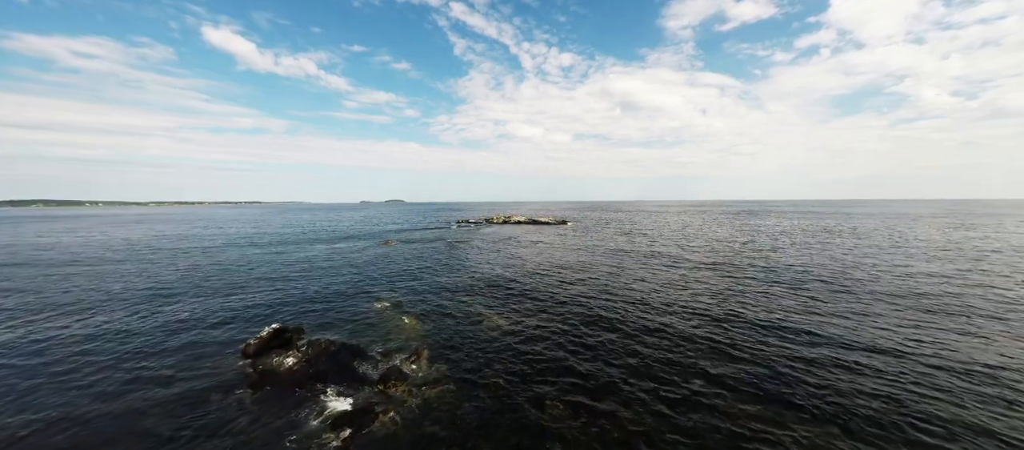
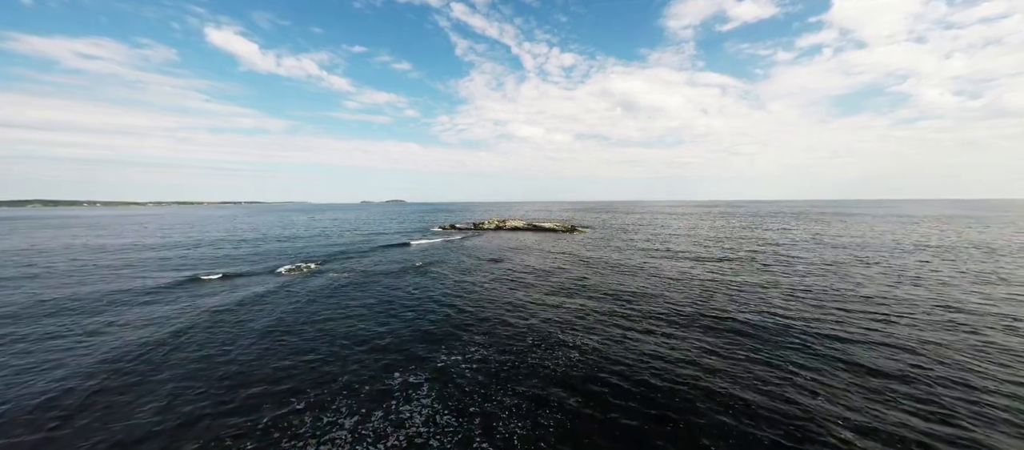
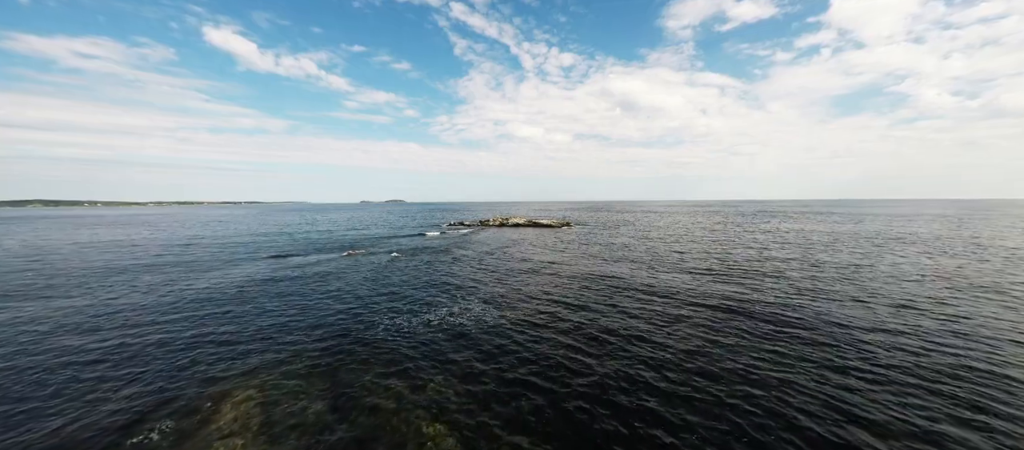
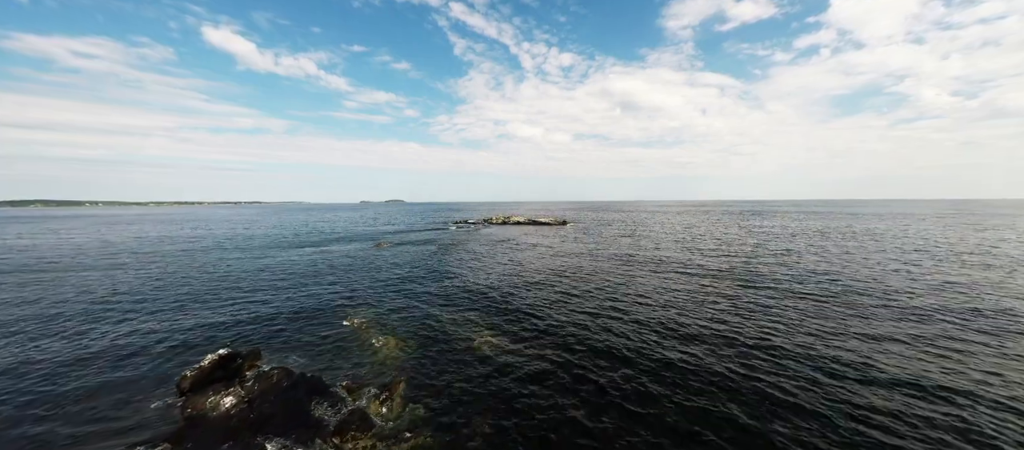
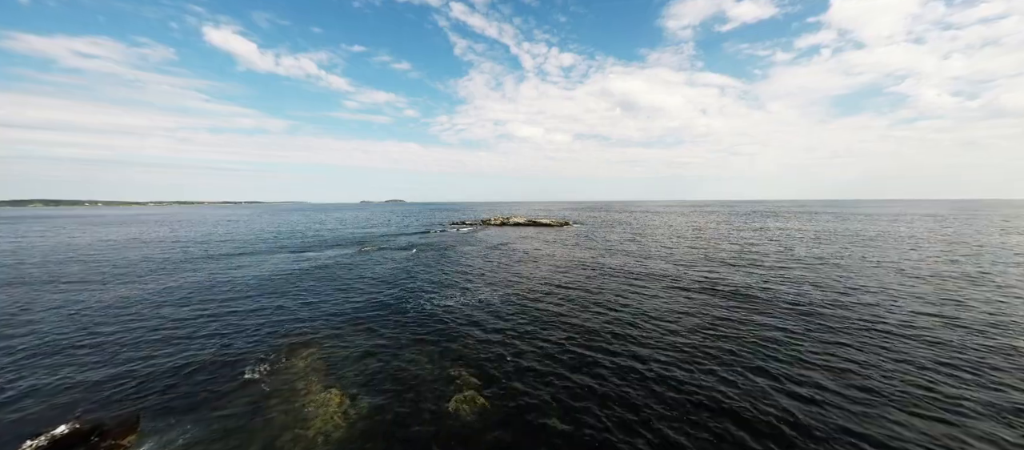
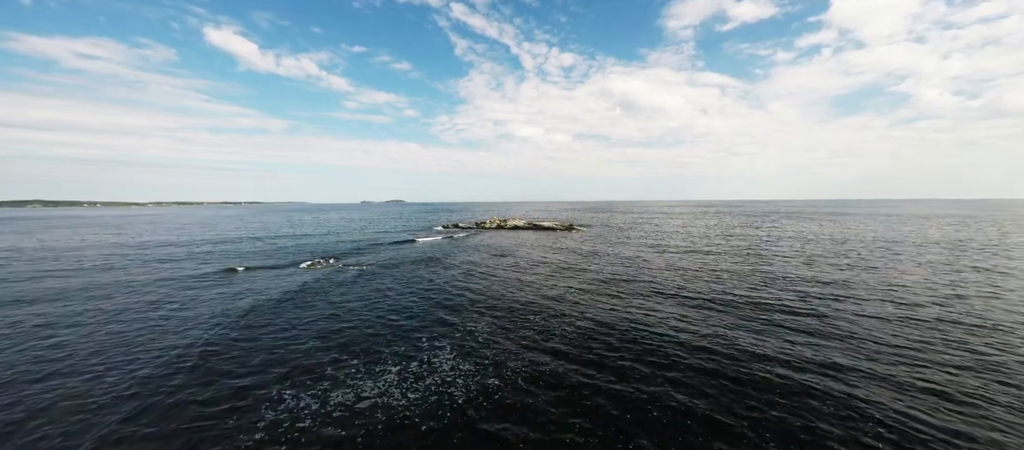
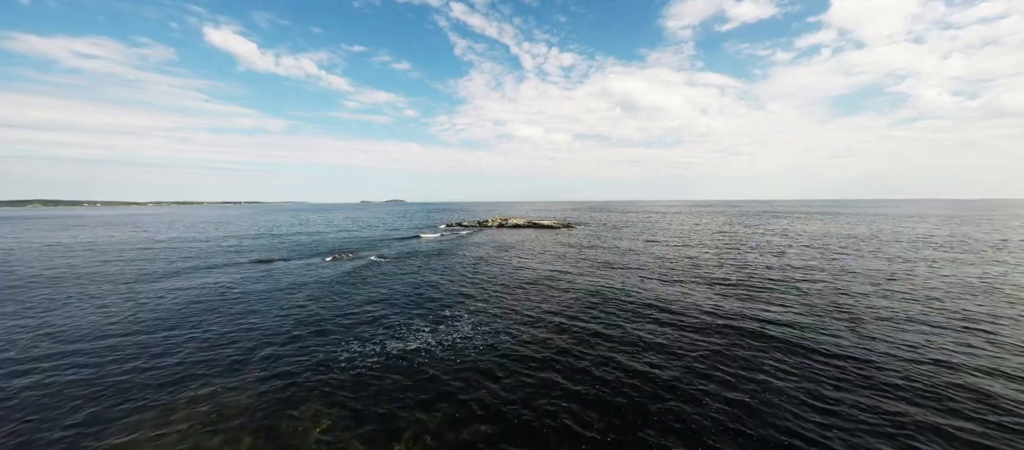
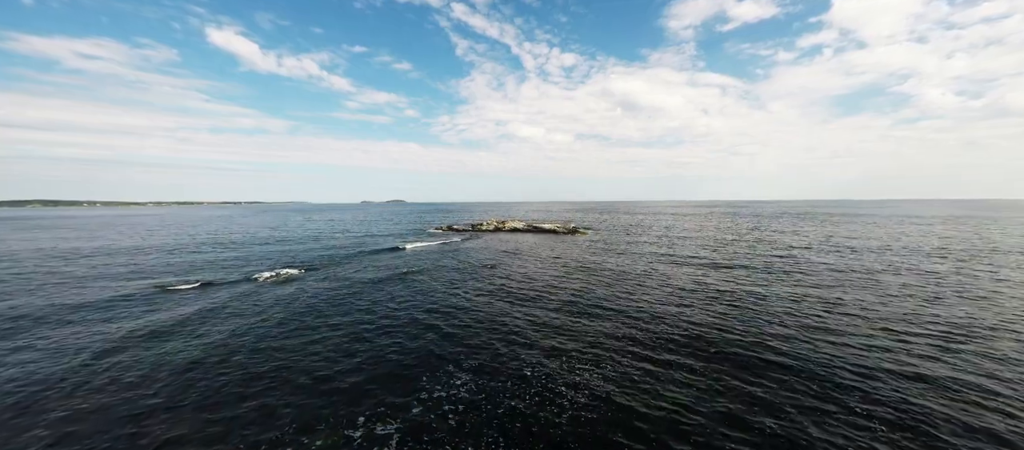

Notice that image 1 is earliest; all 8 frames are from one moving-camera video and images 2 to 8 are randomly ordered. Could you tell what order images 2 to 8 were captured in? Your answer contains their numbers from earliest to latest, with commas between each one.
4, 5, 3, 7, 6, 2, 8
